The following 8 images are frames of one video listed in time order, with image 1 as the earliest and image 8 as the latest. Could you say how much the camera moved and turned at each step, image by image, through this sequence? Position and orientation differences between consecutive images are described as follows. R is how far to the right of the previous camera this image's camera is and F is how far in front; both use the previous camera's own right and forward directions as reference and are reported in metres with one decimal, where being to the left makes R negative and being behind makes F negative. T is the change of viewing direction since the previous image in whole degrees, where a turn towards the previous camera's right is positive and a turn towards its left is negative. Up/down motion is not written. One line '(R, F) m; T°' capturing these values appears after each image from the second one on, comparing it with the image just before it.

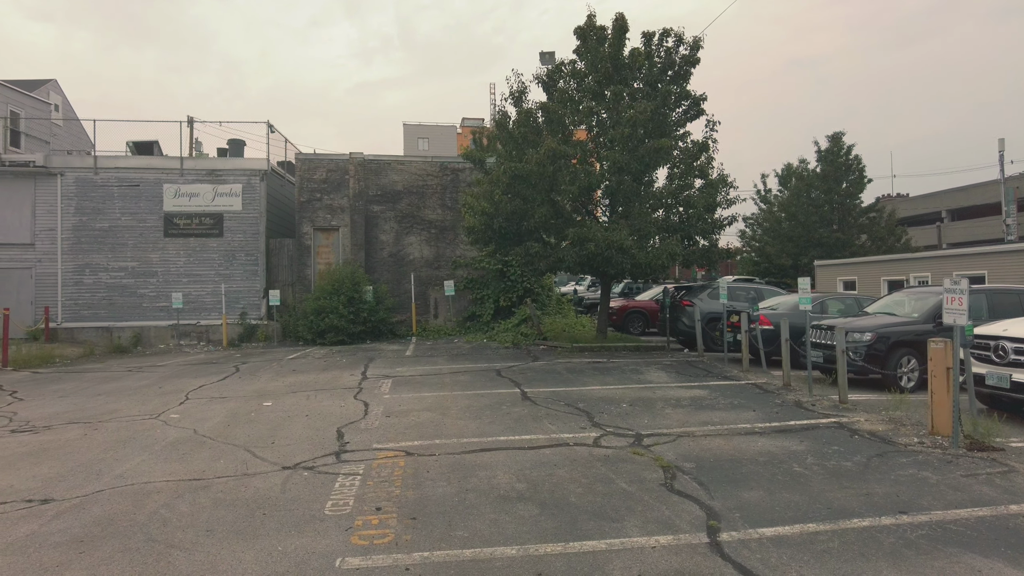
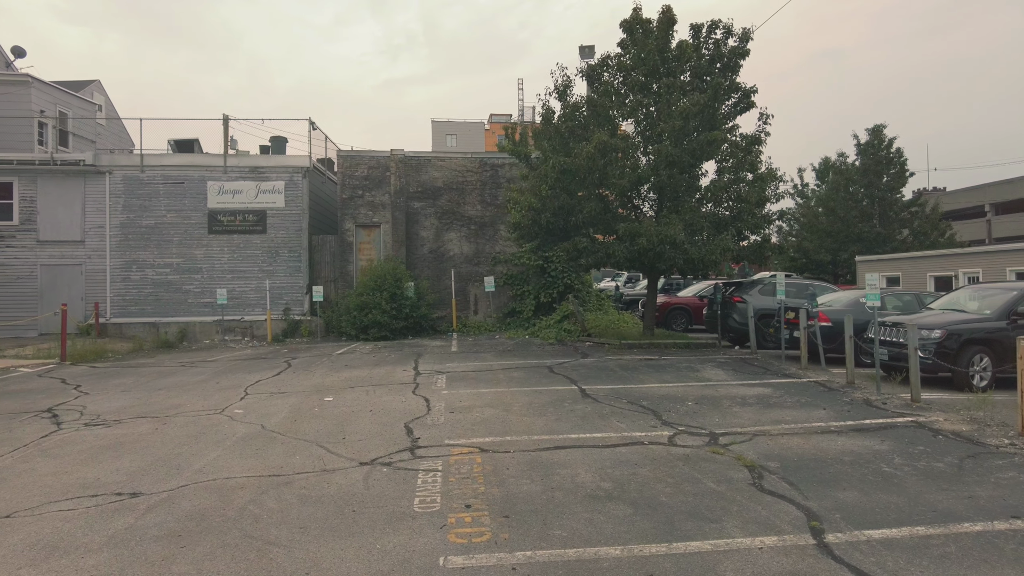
(-0.5, +0.1) m; -2°
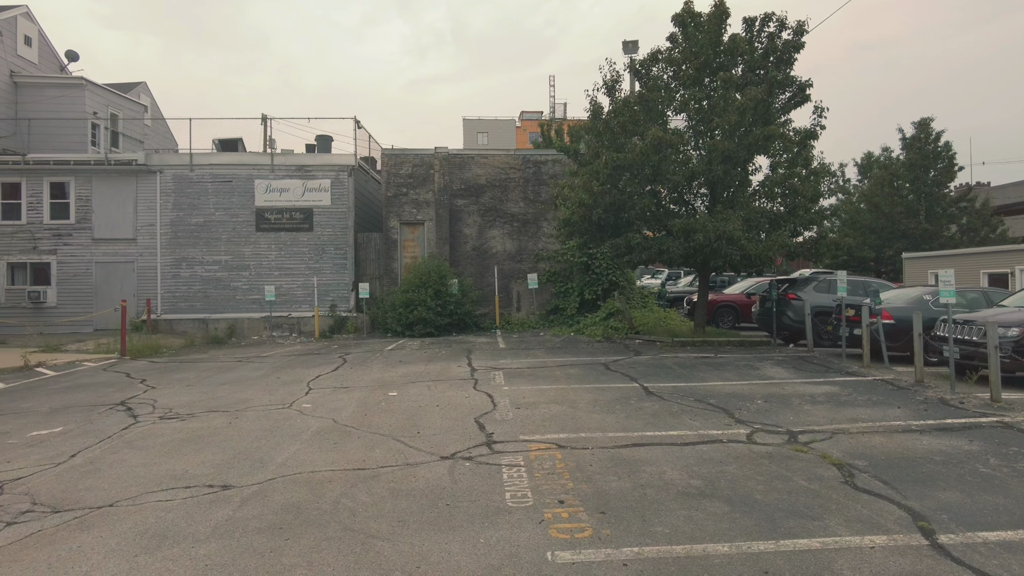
(-0.5, 0.0) m; -2°
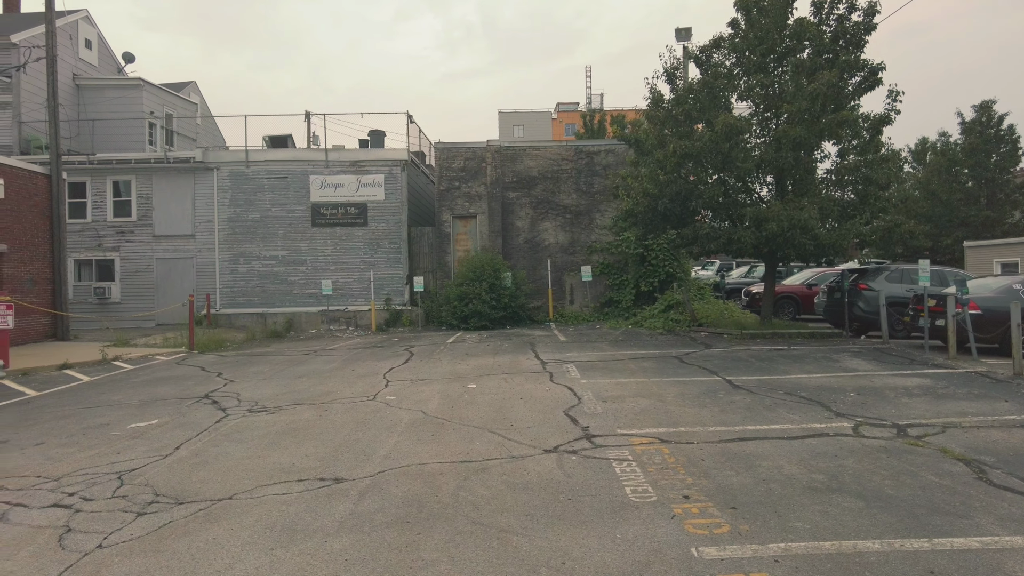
(-0.7, +0.1) m; -3°
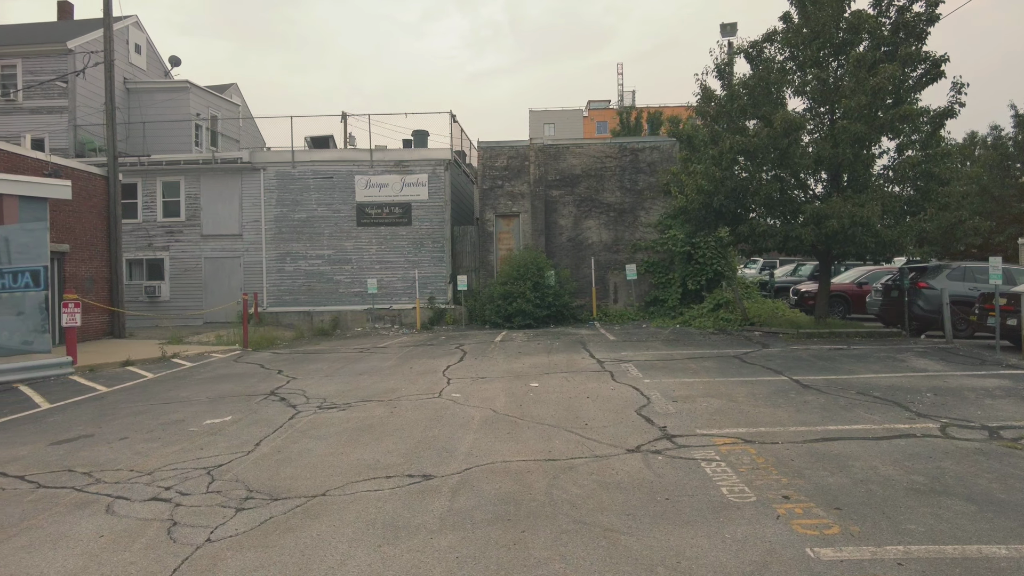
(-0.5, 0.0) m; -2°
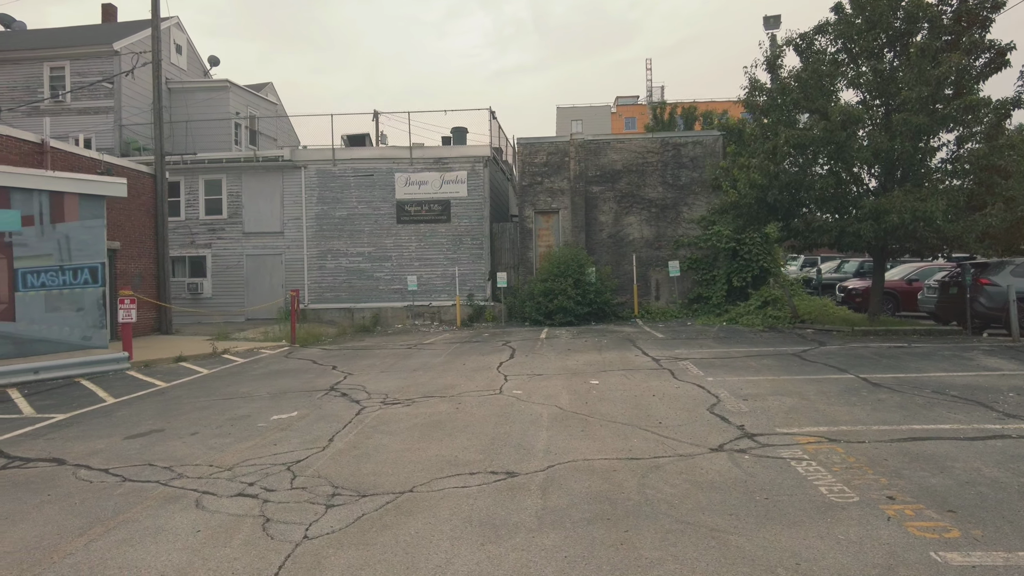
(-0.6, +0.1) m; -2°
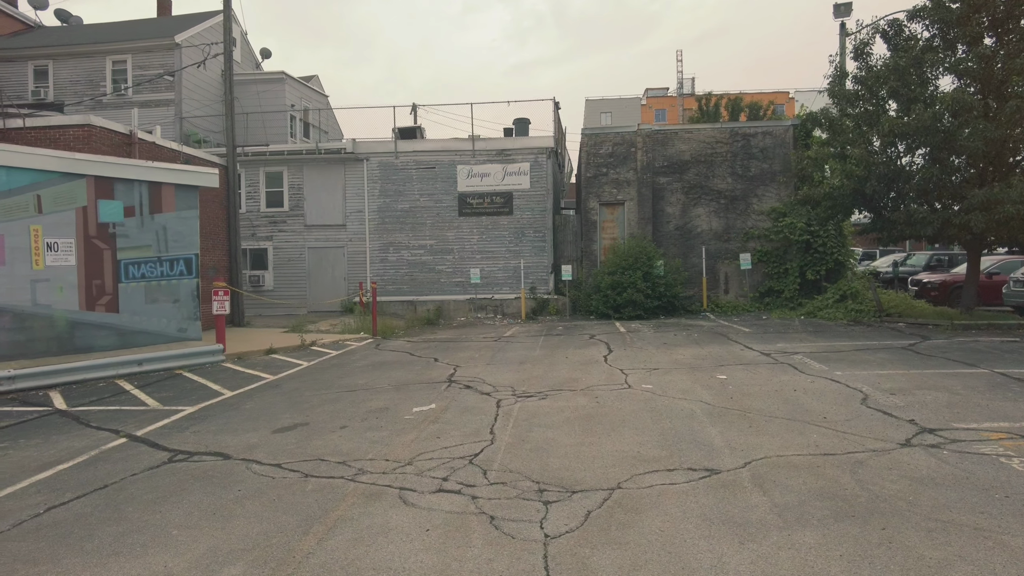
(-1.6, +0.2) m; -1°
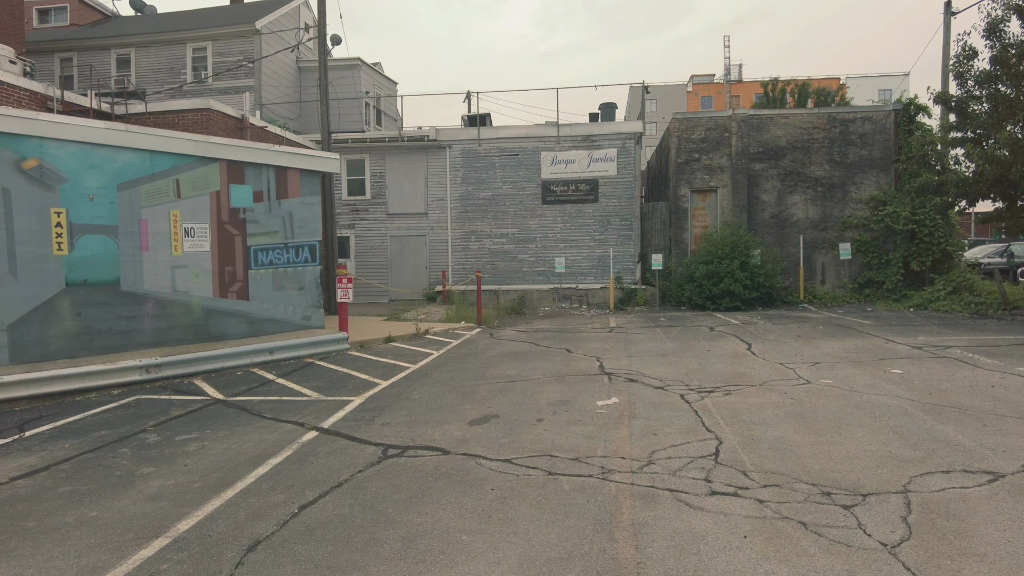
(-1.9, +0.3) m; -2°
